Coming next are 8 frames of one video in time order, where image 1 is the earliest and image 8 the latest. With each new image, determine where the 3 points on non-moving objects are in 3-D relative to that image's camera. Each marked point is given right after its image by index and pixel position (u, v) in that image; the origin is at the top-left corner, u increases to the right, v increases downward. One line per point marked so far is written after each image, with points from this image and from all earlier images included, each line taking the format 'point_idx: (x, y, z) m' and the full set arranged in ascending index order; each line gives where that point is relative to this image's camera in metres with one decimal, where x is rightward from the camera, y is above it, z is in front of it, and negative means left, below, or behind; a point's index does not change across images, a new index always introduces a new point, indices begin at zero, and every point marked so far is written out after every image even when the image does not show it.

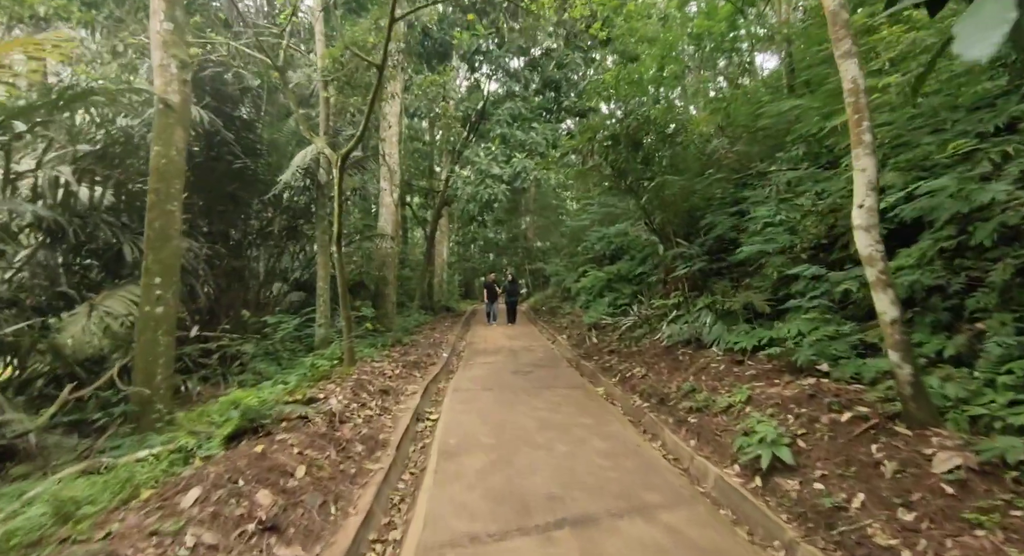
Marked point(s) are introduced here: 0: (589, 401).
0: (+0.9, -1.5, +5.7) m
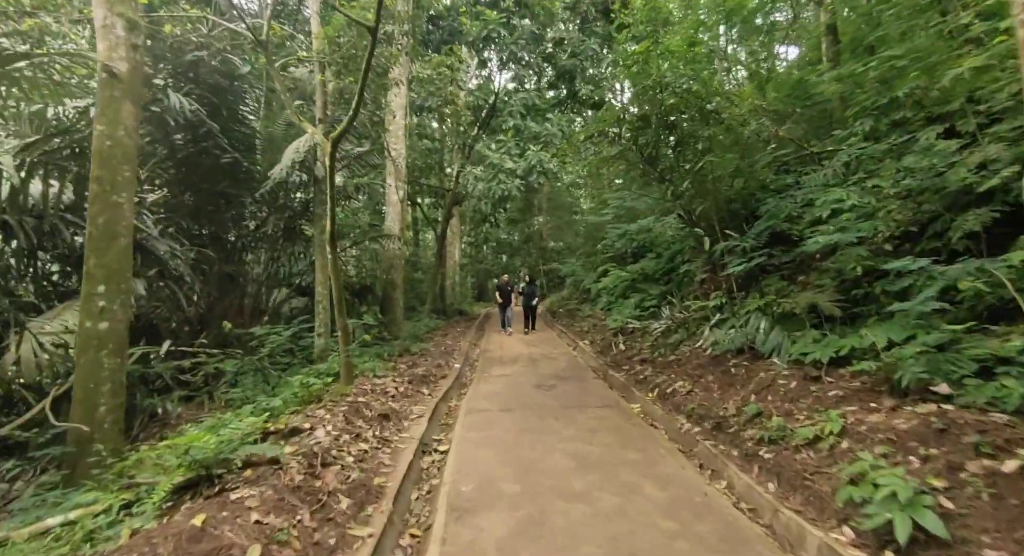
0: (+1.2, -1.5, +4.8) m
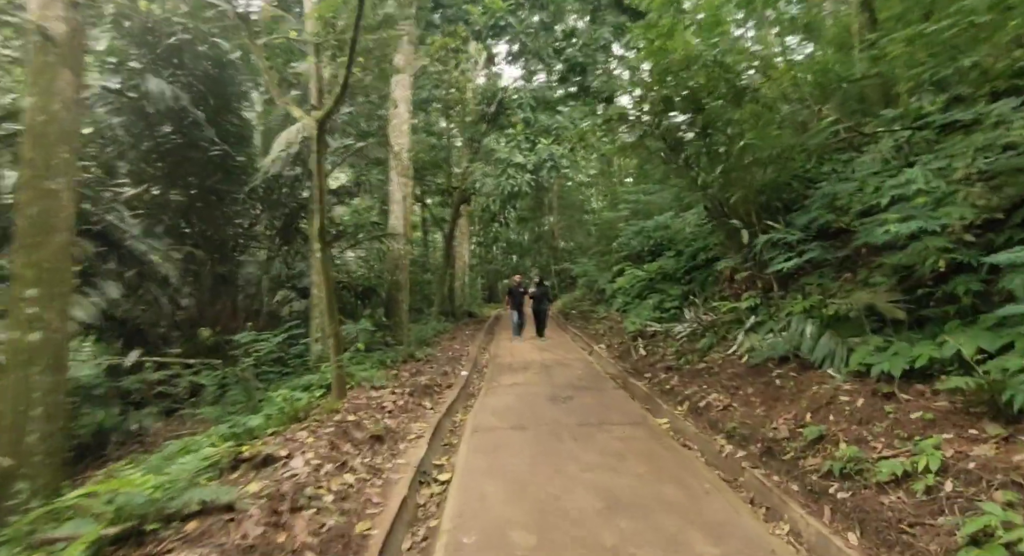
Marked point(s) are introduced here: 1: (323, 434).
0: (+1.3, -1.5, +4.2) m
1: (-1.5, -1.3, +3.9) m
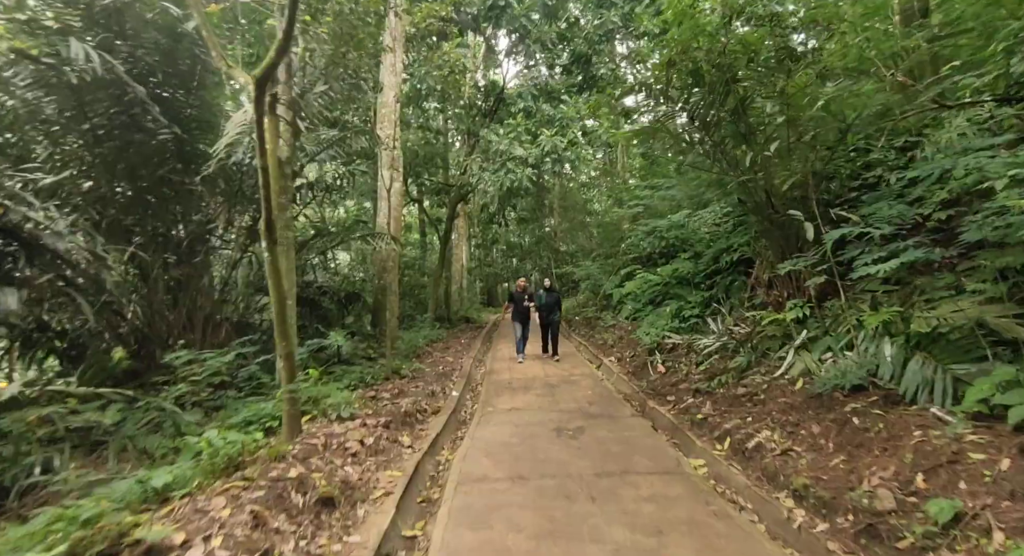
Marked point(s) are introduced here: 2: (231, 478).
0: (+1.3, -1.5, +3.1) m
1: (-1.6, -1.3, +2.8) m
2: (-1.8, -1.3, +3.2) m
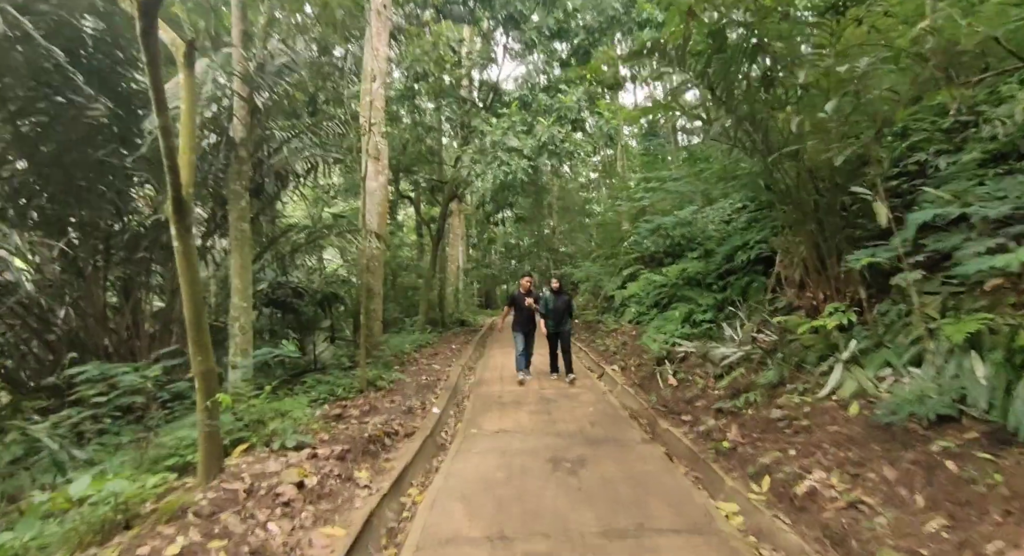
0: (+1.1, -1.5, +2.2) m
1: (-1.7, -1.3, +1.9) m
2: (-2.0, -1.3, +2.3) m
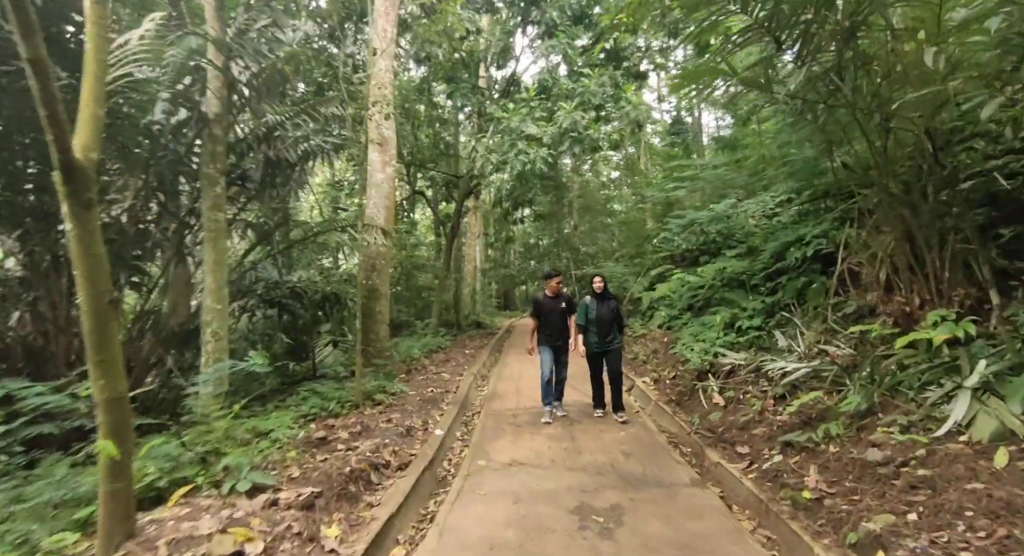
0: (+1.2, -1.5, +1.3) m
1: (-1.7, -1.3, +1.1) m
2: (-1.9, -1.3, +1.4) m
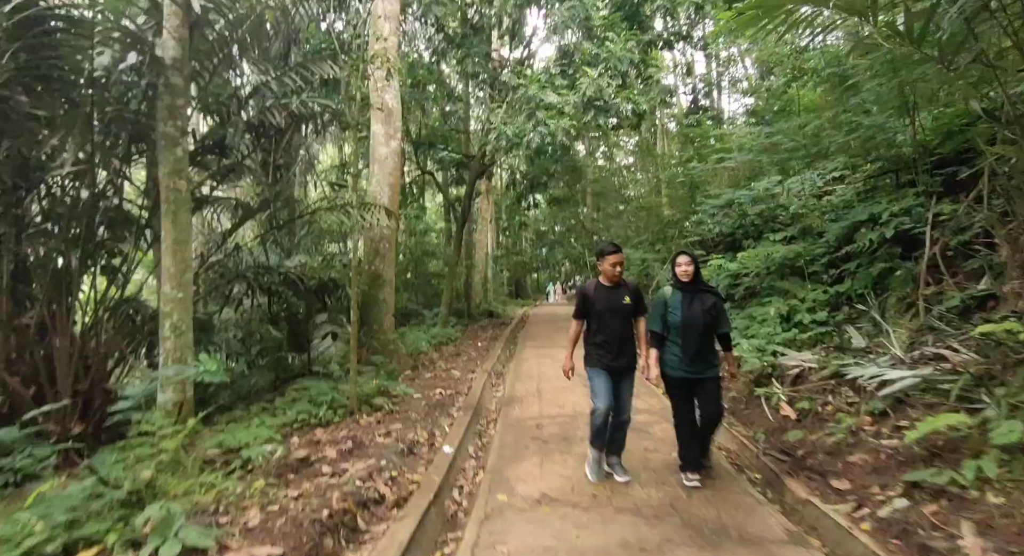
0: (+1.3, -1.4, +0.3) m
1: (-1.5, -1.2, +0.2) m
2: (-1.8, -1.2, +0.6) m
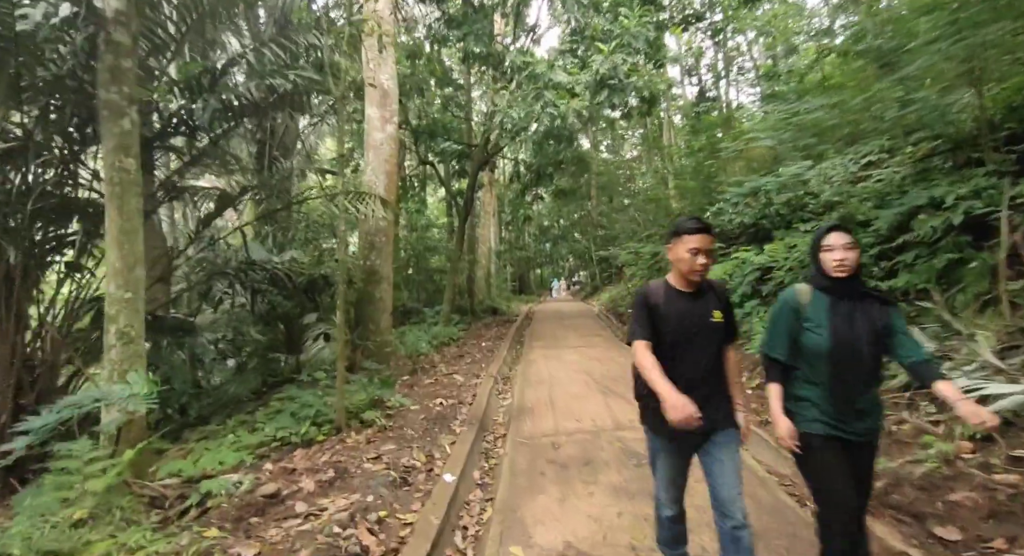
0: (+1.4, -1.4, -0.4) m
1: (-1.5, -1.2, -0.5) m
2: (-1.7, -1.2, -0.1) m
